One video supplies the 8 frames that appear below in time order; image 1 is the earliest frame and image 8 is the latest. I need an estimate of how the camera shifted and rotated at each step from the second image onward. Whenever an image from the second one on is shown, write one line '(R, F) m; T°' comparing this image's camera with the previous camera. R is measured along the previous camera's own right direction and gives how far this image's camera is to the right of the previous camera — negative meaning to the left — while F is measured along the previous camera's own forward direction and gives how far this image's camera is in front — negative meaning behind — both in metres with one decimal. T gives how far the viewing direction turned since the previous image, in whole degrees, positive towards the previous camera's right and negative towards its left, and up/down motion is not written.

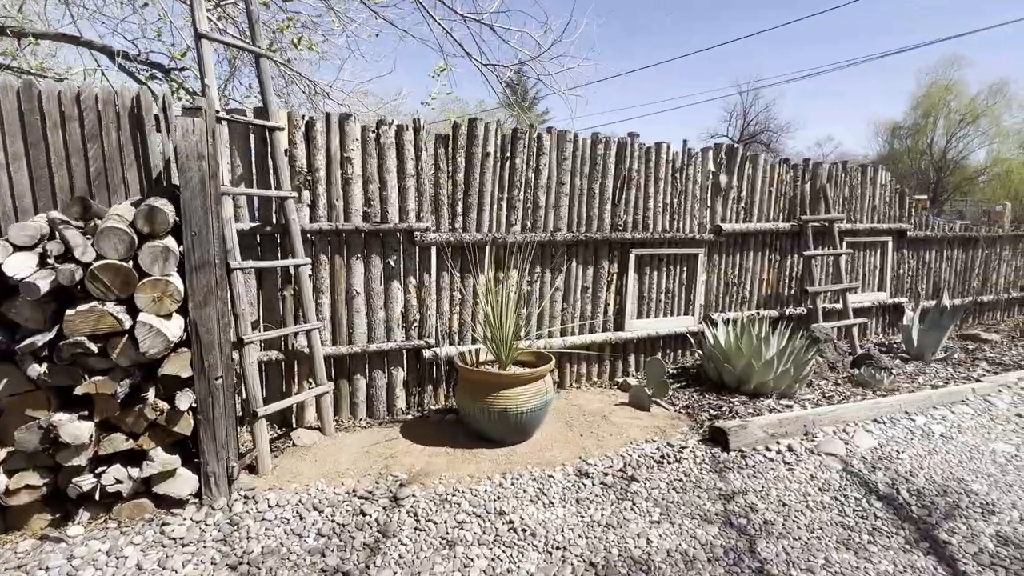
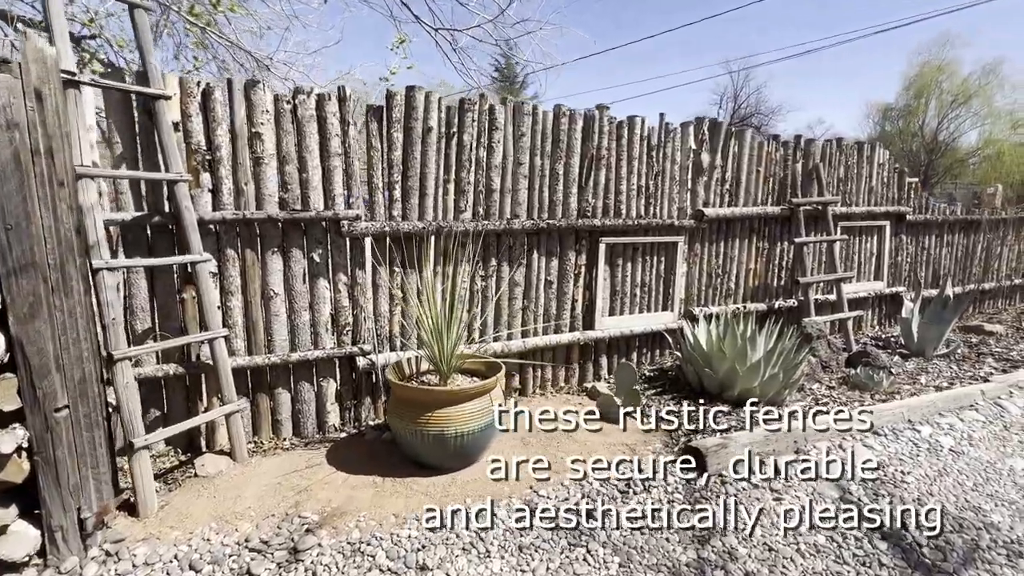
(+0.3, +0.5) m; +1°
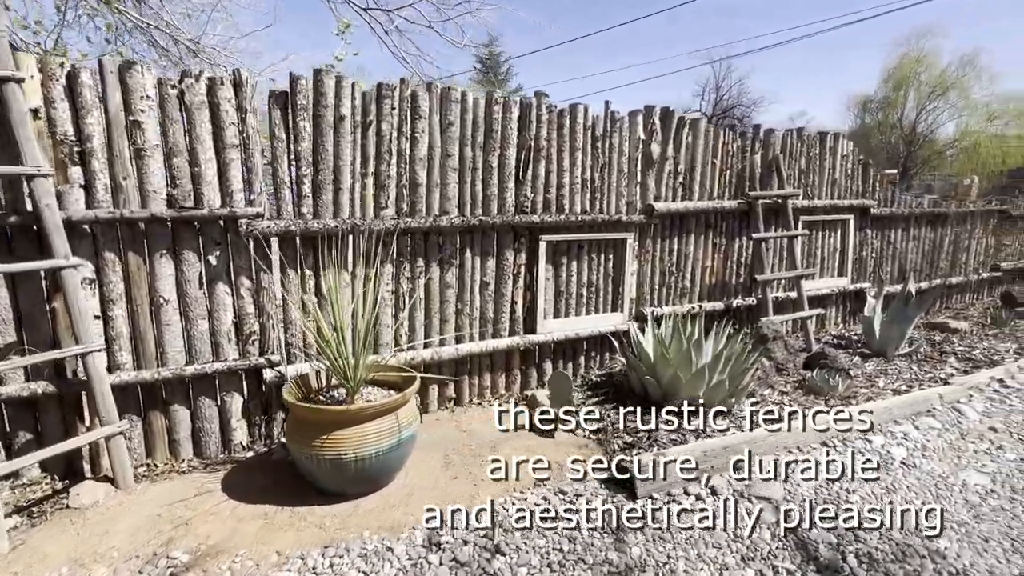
(+0.4, +0.3) m; +1°
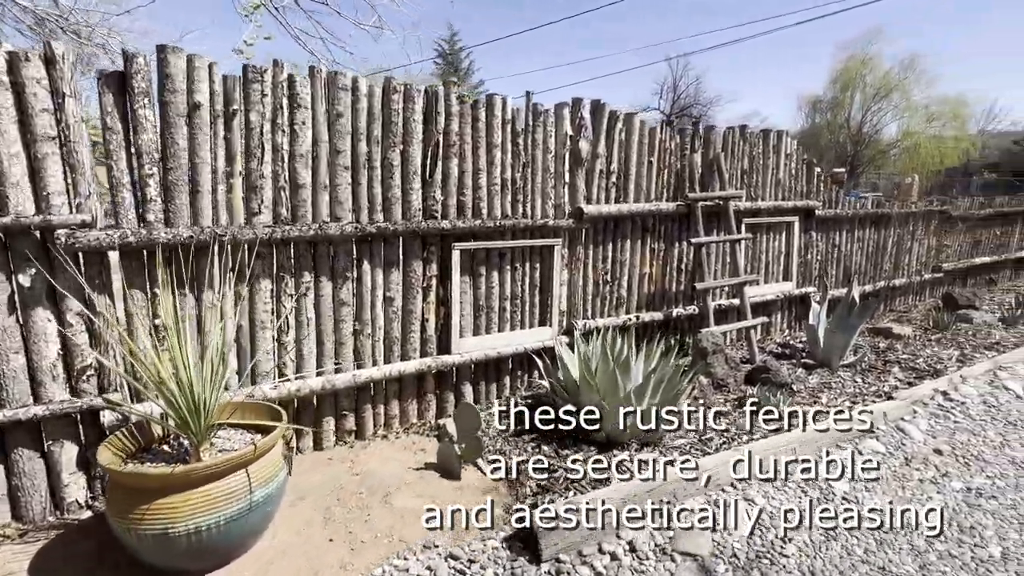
(+0.4, +0.4) m; +4°
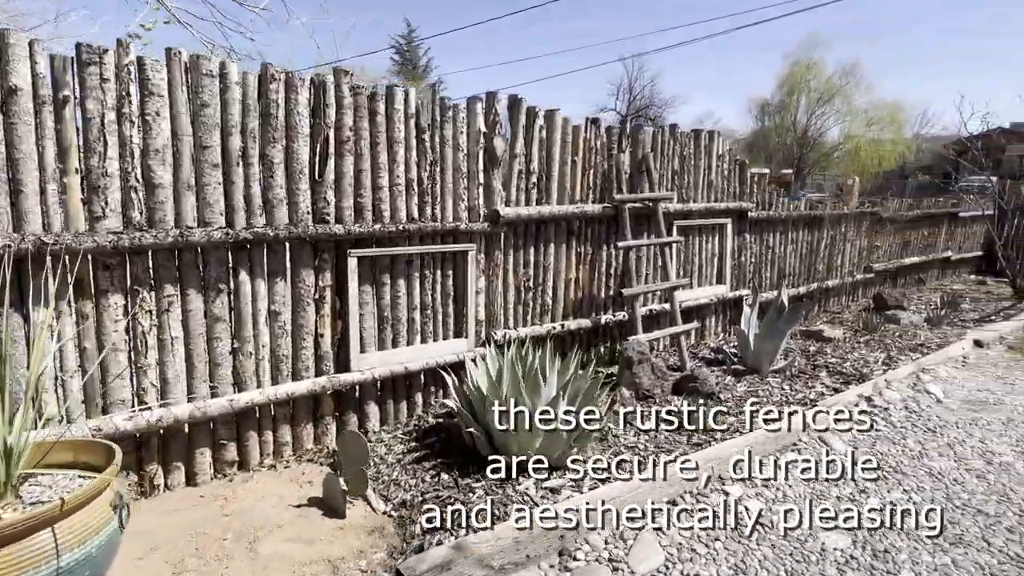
(+0.4, +0.3) m; +4°
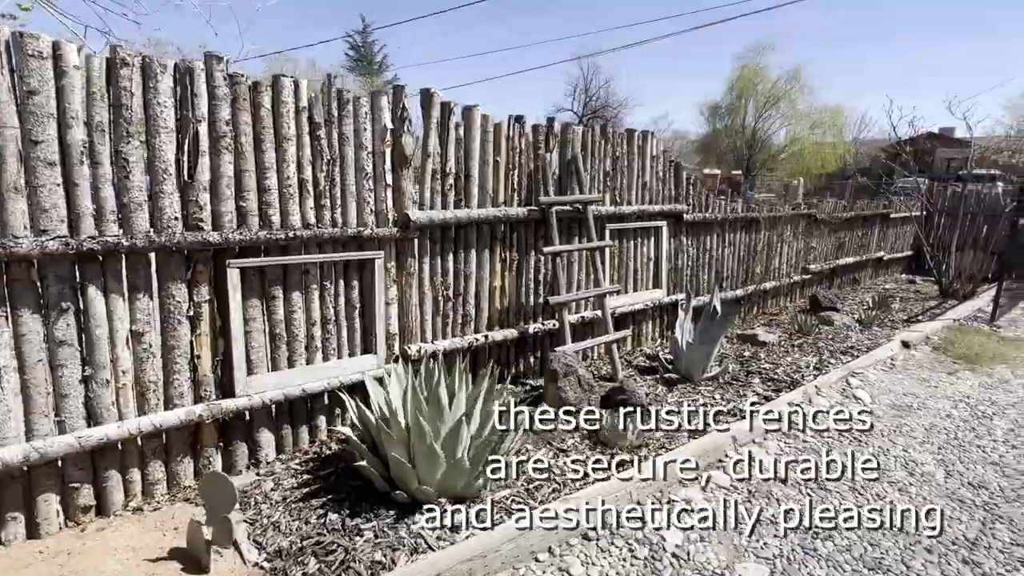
(+0.3, +0.2) m; +4°
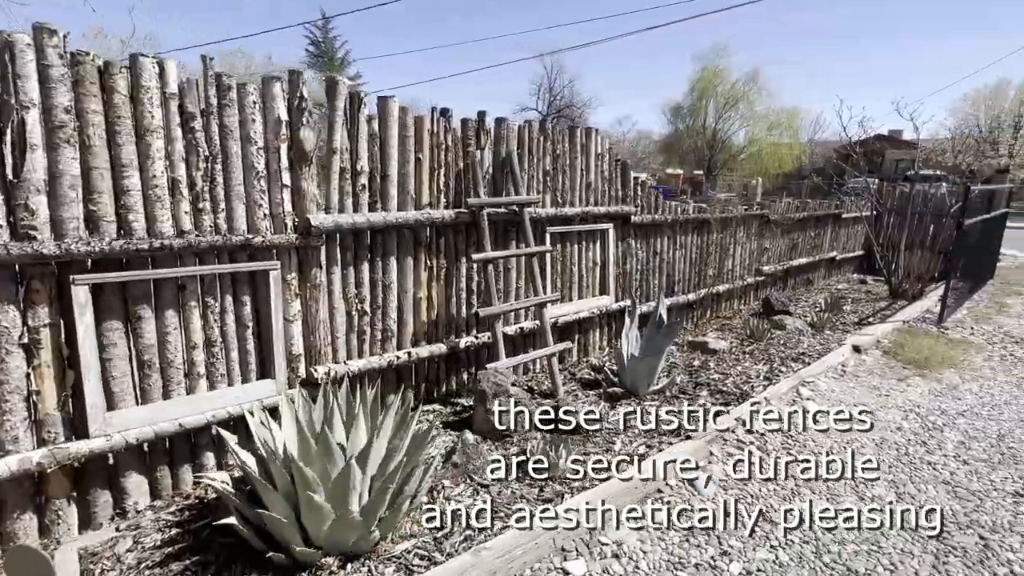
(+0.3, +0.3) m; +3°
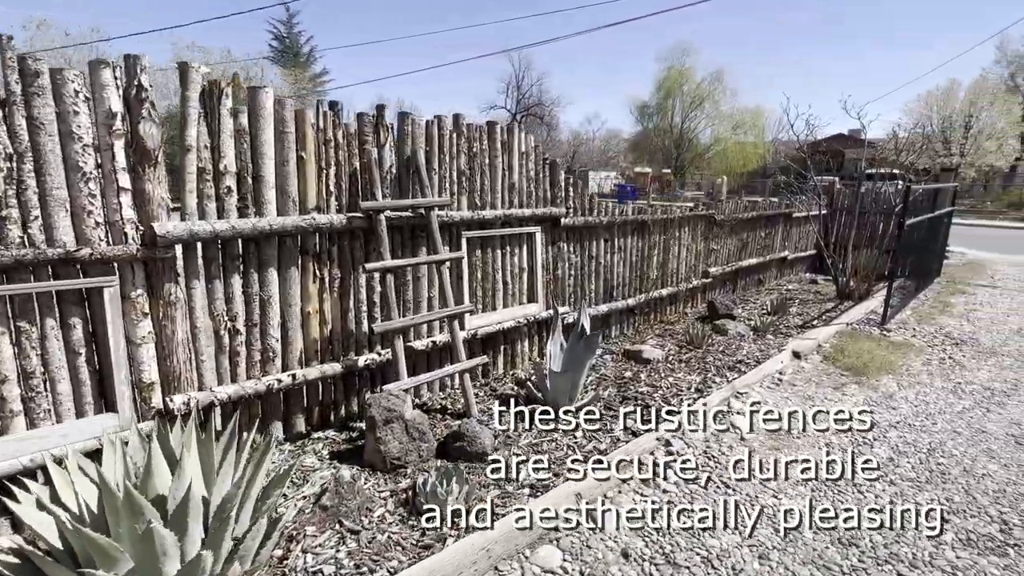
(+0.5, +0.3) m; +3°
